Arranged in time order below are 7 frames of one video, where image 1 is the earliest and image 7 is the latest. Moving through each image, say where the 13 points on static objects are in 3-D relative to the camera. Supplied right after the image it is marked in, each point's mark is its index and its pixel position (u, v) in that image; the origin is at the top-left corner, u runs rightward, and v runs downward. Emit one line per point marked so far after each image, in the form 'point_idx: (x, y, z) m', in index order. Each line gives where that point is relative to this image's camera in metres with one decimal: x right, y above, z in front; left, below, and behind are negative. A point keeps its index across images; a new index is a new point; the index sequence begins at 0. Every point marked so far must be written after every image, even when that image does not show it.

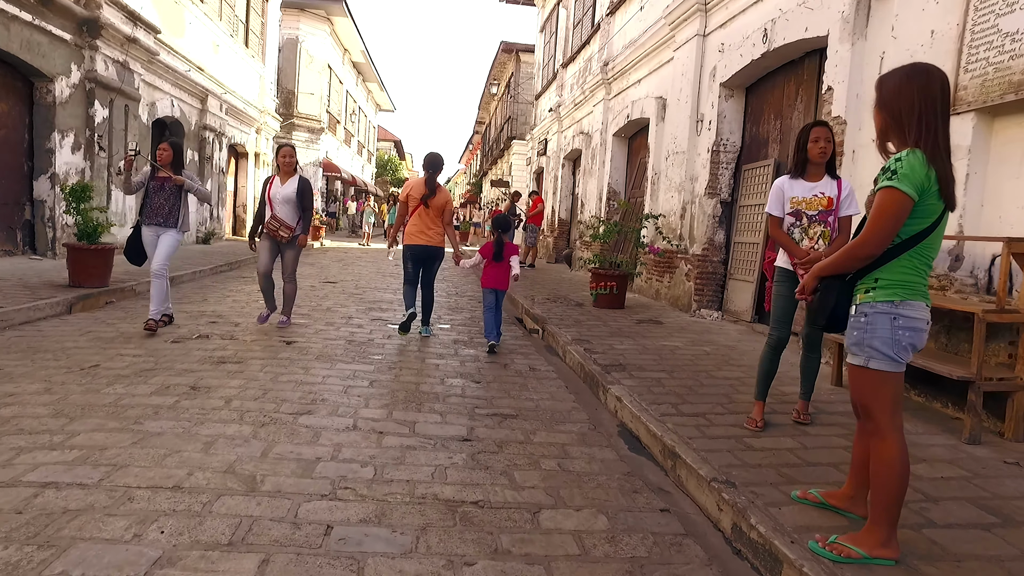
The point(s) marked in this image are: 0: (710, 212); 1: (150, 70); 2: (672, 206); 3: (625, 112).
0: (+3.0, +1.1, +7.9) m
1: (-8.6, +5.2, +12.4) m
2: (+2.8, +1.4, +9.0) m
3: (+2.6, +4.0, +11.6) m
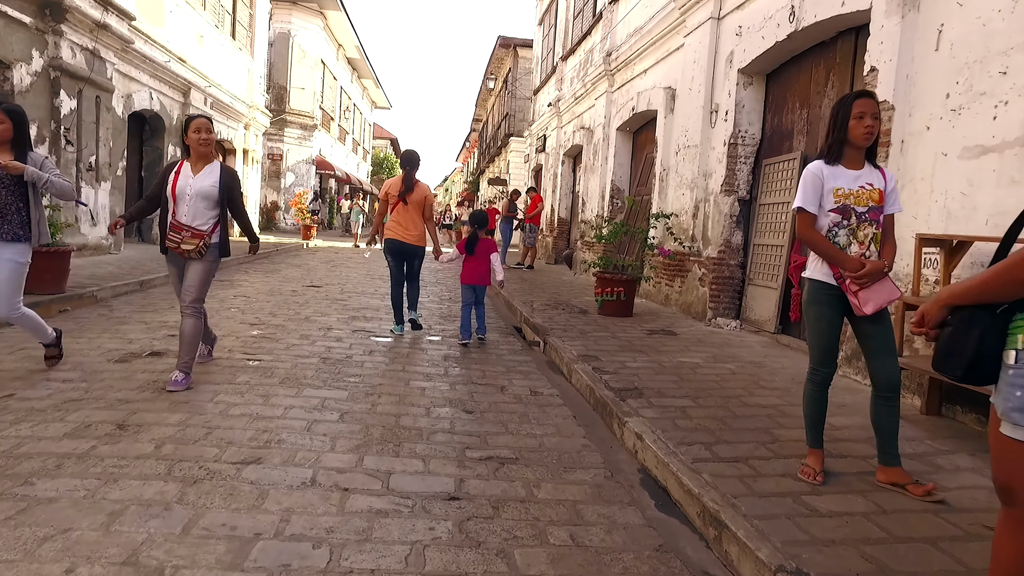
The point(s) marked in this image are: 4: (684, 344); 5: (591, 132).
0: (+3.0, +1.1, +7.2) m
1: (-8.7, +5.1, +11.6) m
2: (+2.8, +1.3, +8.3) m
3: (+2.5, +3.9, +10.9) m
4: (+1.9, -0.6, +5.9) m
5: (+2.1, +4.1, +13.7) m
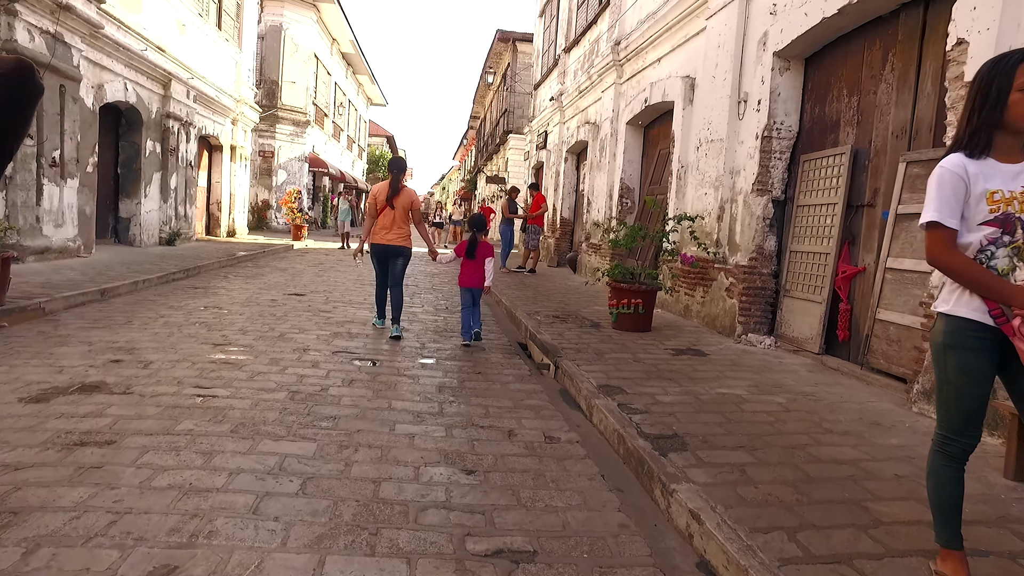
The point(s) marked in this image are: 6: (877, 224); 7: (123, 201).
0: (+3.0, +0.9, +6.4) m
1: (-8.6, +5.0, +10.8) m
2: (+2.8, +1.2, +7.5) m
3: (+2.6, +3.7, +10.1) m
4: (+2.0, -0.8, +5.1) m
5: (+2.1, +4.0, +12.9) m
6: (+3.5, +0.6, +5.0) m
7: (-10.1, +2.3, +13.5) m
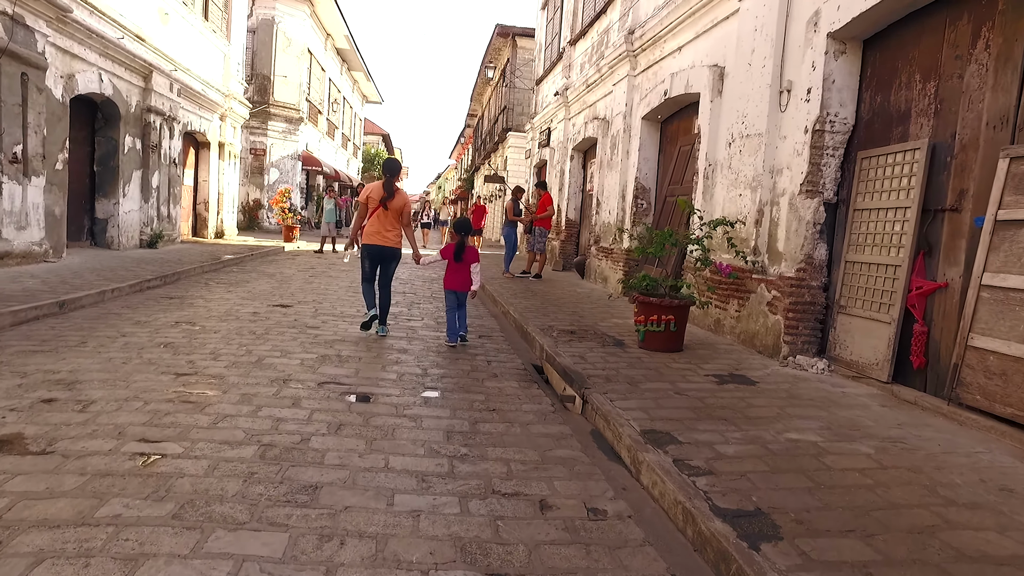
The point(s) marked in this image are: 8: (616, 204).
0: (+3.2, +0.7, +5.6) m
1: (-8.5, +4.8, +9.9) m
2: (+2.9, +1.0, +6.7) m
3: (+2.7, +3.6, +9.3) m
4: (+2.2, -0.9, +4.3) m
5: (+2.2, +3.8, +12.1) m
6: (+3.7, +0.5, +4.2) m
7: (-10.0, +2.1, +12.6) m
8: (+2.2, +1.8, +11.1) m
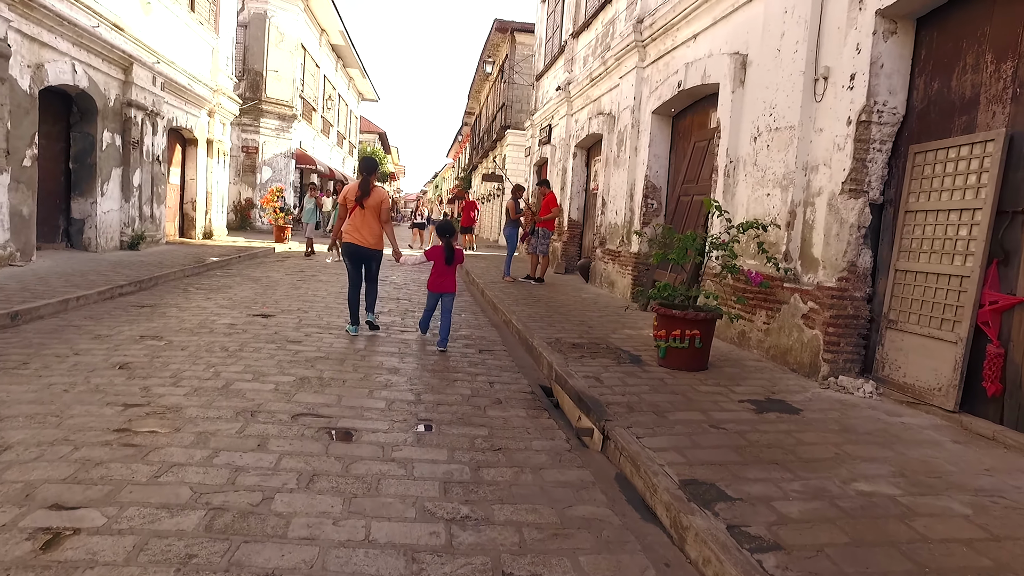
0: (+3.2, +0.6, +5.0) m
1: (-8.5, +4.7, +9.2) m
2: (+3.0, +0.9, +6.1) m
3: (+2.7, +3.5, +8.7) m
4: (+2.2, -1.1, +3.6) m
5: (+2.2, +3.7, +11.4) m
6: (+3.7, +0.3, +3.6) m
7: (-10.0, +2.0, +11.9) m
8: (+2.2, +1.7, +10.4) m
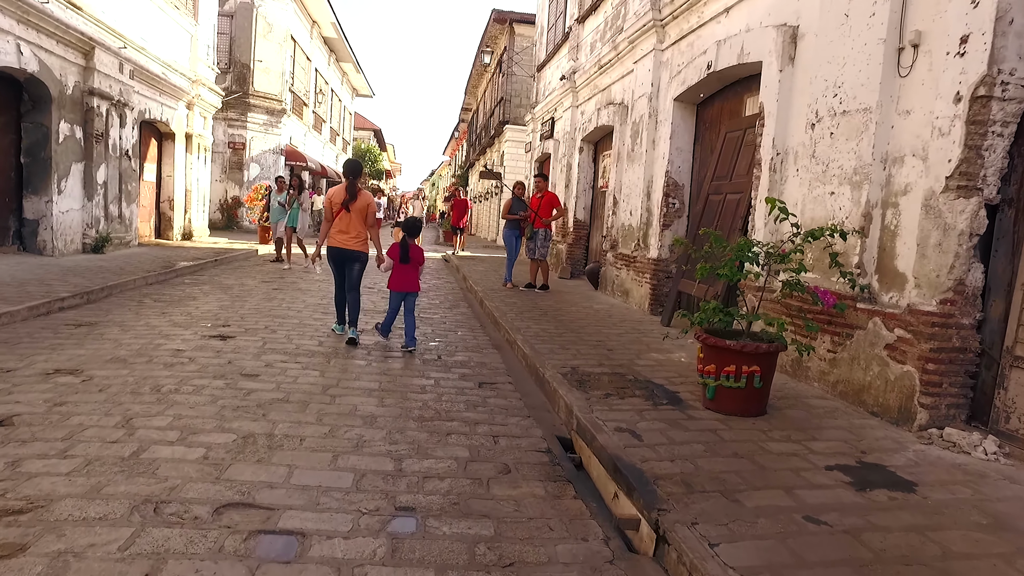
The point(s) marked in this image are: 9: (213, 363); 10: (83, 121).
0: (+3.3, +0.5, +3.8) m
1: (-8.4, +4.6, +8.0) m
2: (+3.1, +0.7, +5.0) m
3: (+2.8, +3.3, +7.6) m
4: (+2.3, -1.3, +2.5) m
5: (+2.3, +3.5, +10.3) m
6: (+3.8, +0.2, +2.5) m
7: (-10.0, +1.8, +10.7) m
8: (+2.3, +1.5, +9.3) m
9: (-2.9, -0.7, +5.1) m
10: (-9.6, +3.7, +11.6) m
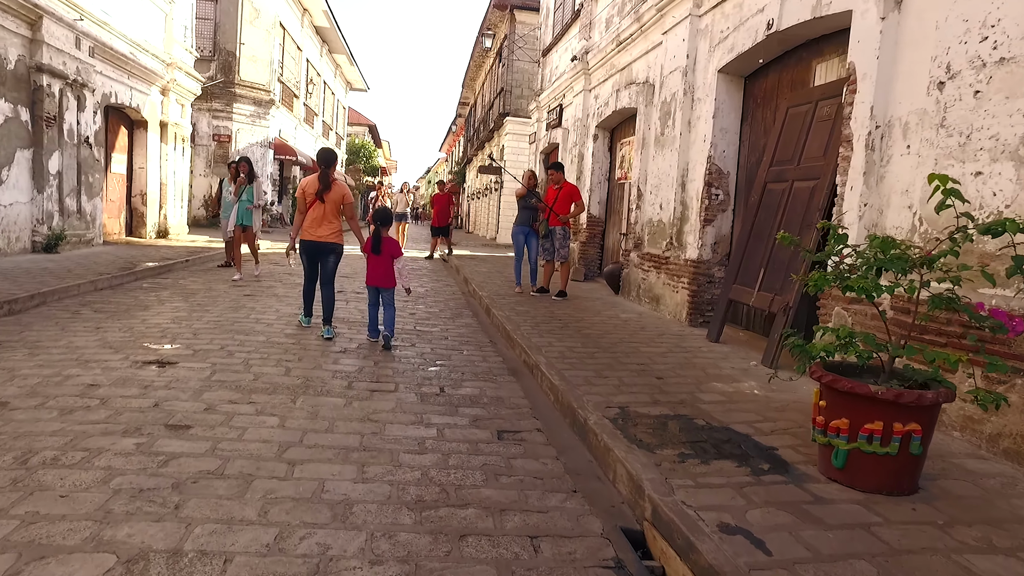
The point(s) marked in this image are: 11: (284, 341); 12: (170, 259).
0: (+3.6, +0.3, +2.5) m
1: (-8.2, +4.5, +6.5) m
2: (+3.3, +0.6, +3.6) m
3: (+3.0, +3.2, +6.2) m
4: (+2.6, -1.4, +1.2) m
5: (+2.4, +3.5, +8.9) m
6: (+4.1, 0.0, +1.1) m
7: (-9.8, +1.7, +9.3) m
8: (+2.5, +1.4, +8.0) m
9: (-2.7, -0.8, +3.7) m
10: (-9.4, +3.6, +10.1) m
11: (-2.5, -0.5, +5.6) m
12: (-7.2, +0.6, +11.0) m
